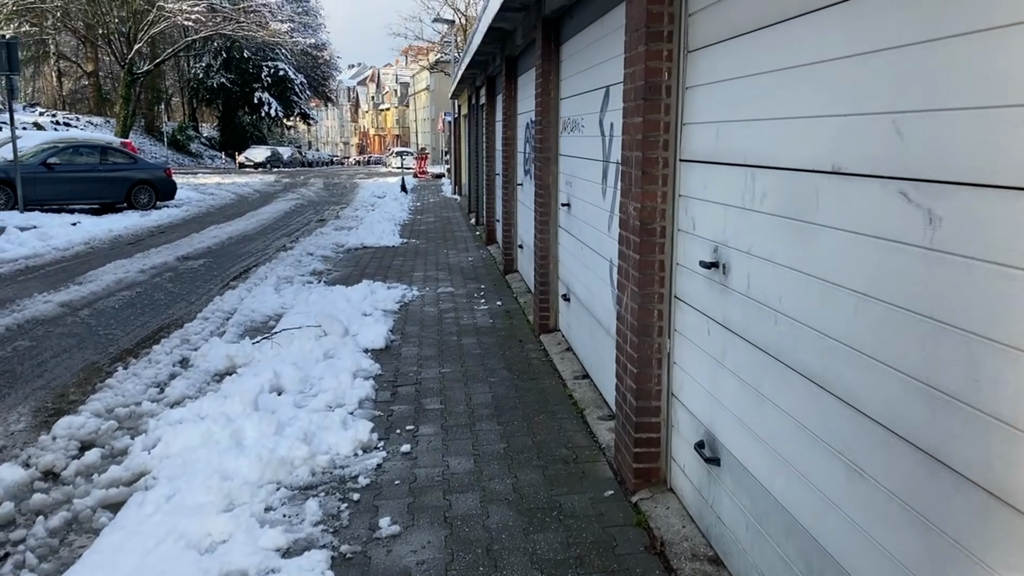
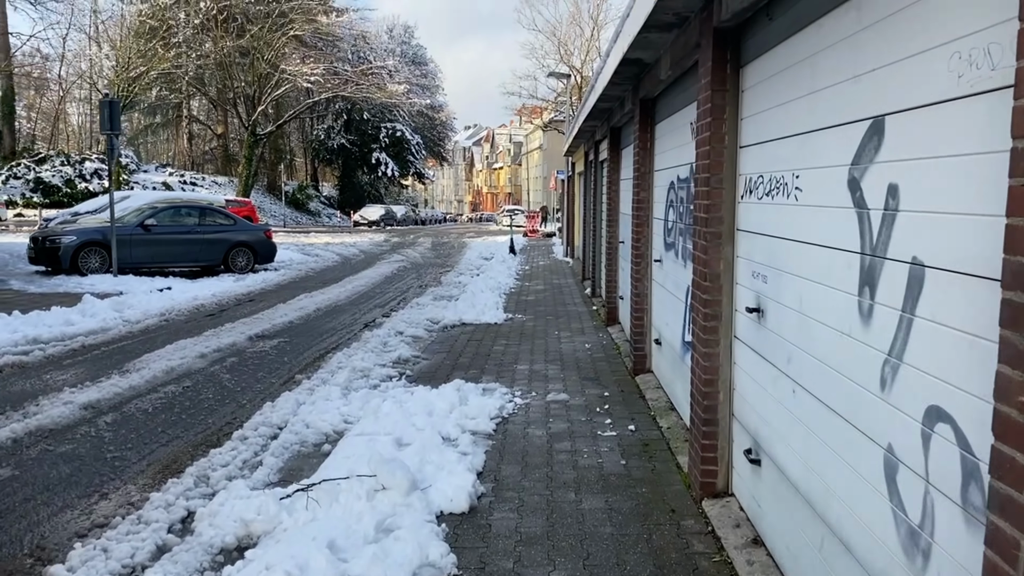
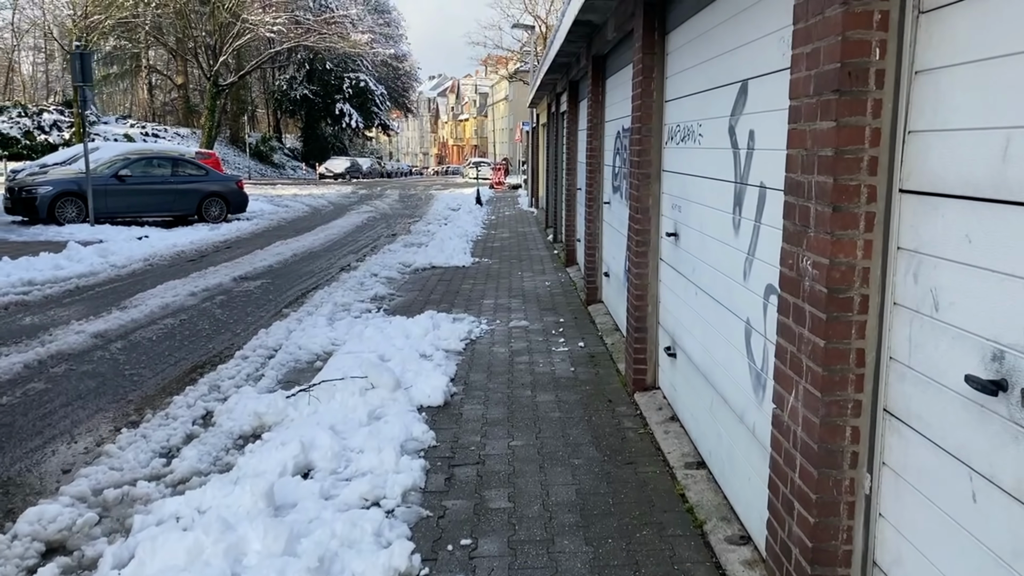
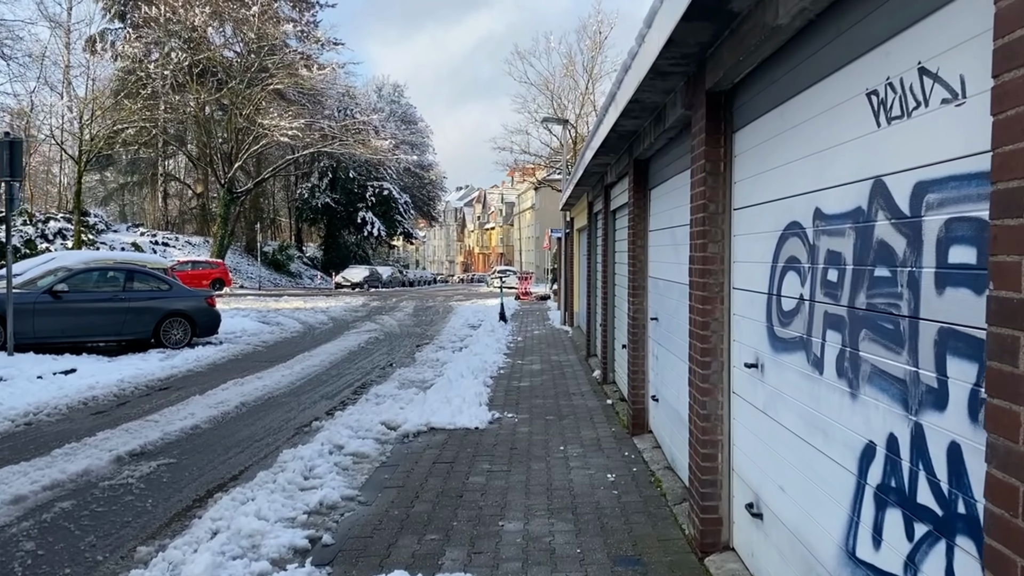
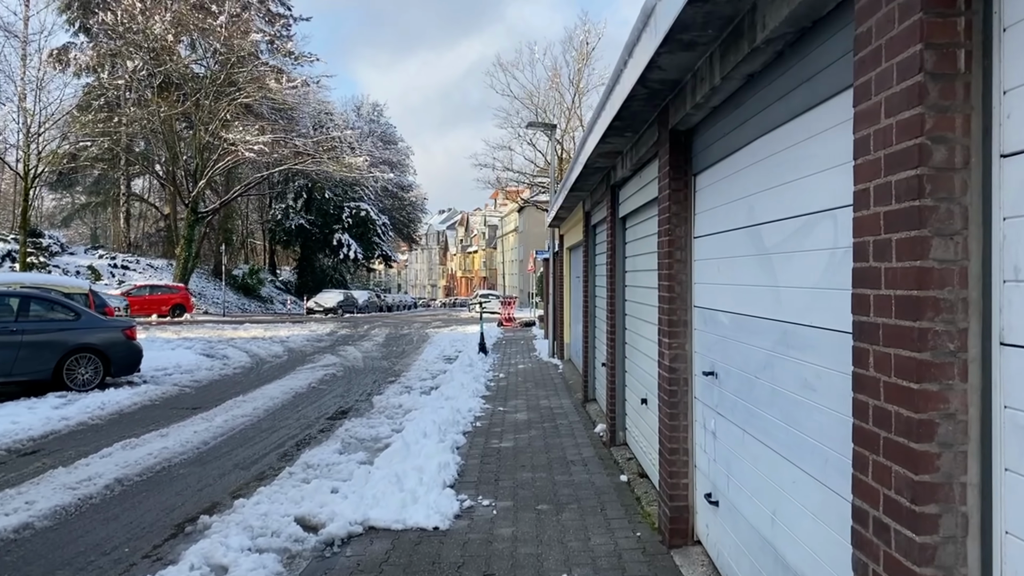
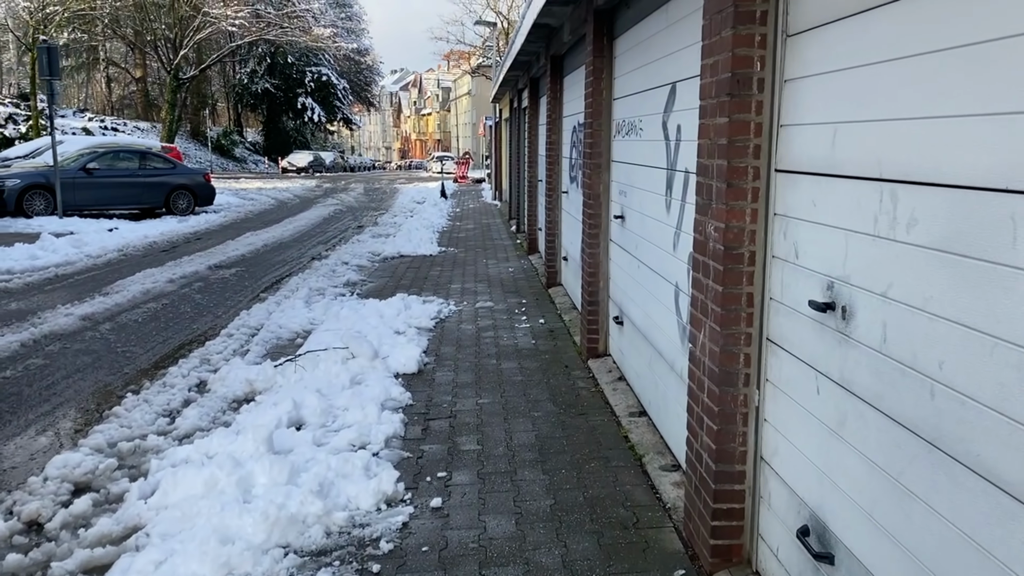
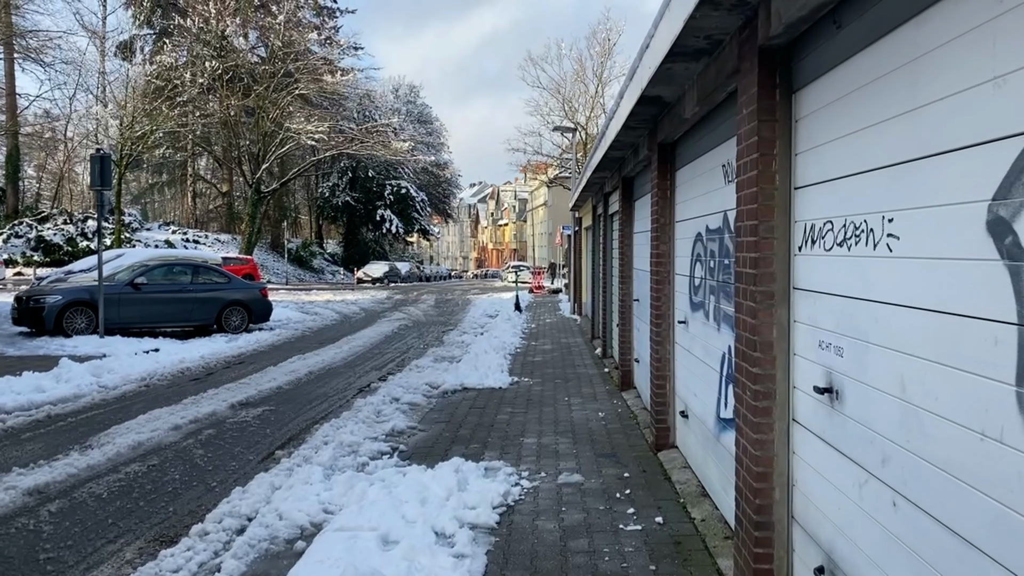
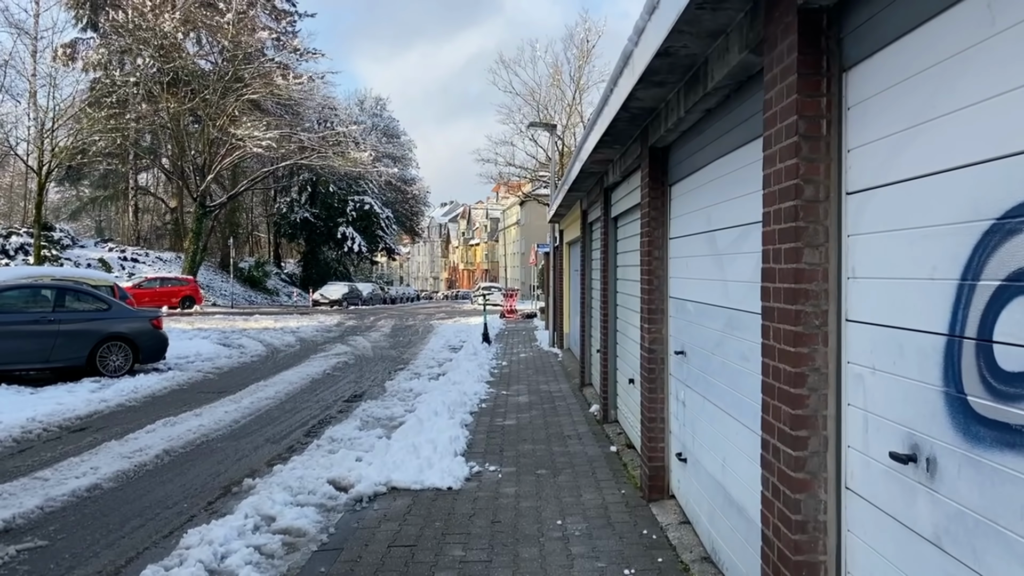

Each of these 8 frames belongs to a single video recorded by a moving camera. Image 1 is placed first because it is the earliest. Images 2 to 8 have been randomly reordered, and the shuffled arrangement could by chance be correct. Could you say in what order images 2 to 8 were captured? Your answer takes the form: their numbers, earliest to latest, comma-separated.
6, 3, 2, 7, 4, 8, 5
